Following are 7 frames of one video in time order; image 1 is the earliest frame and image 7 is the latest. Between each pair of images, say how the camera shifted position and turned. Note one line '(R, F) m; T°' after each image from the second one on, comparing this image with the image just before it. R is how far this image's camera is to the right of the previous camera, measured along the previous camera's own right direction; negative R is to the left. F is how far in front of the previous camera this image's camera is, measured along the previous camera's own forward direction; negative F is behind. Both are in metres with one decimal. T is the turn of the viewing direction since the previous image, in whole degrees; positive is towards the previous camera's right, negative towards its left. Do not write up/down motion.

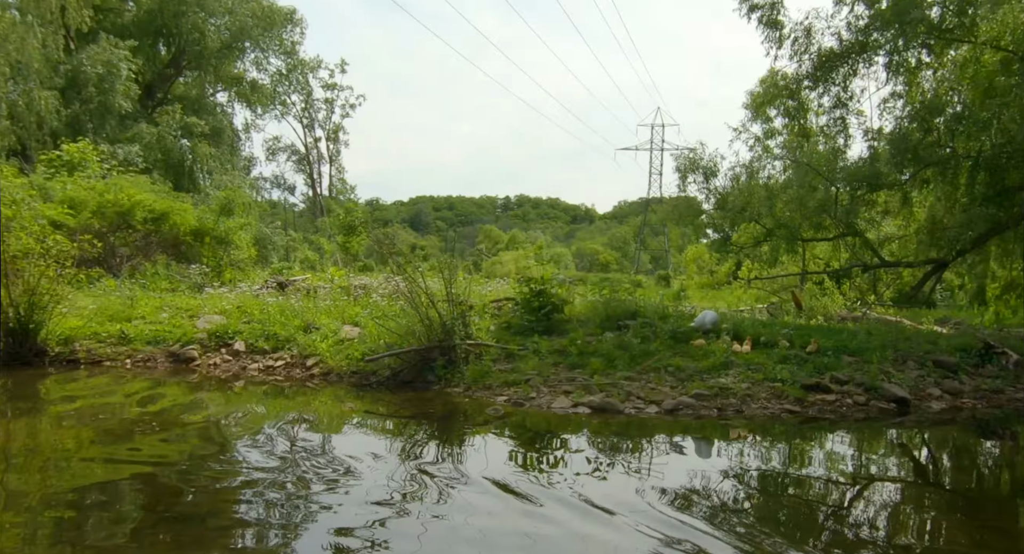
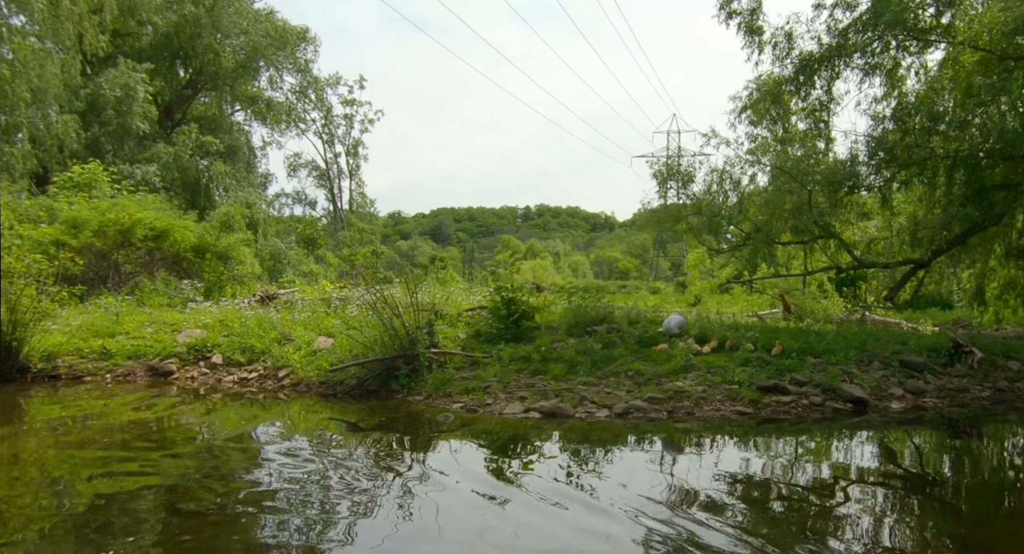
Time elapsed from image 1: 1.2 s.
(+0.6, -0.1) m; -2°
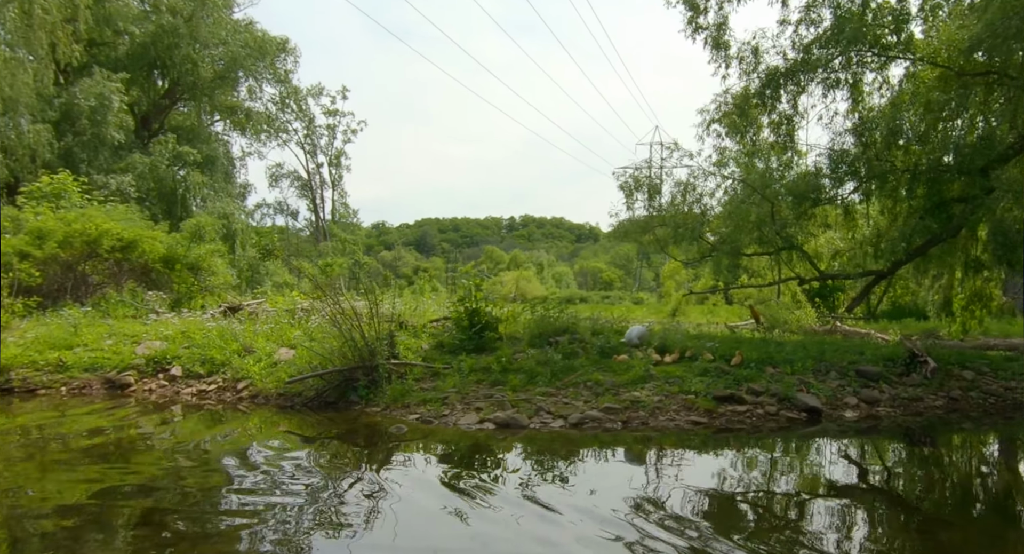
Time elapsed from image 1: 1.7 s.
(+0.2, 0.0) m; +1°
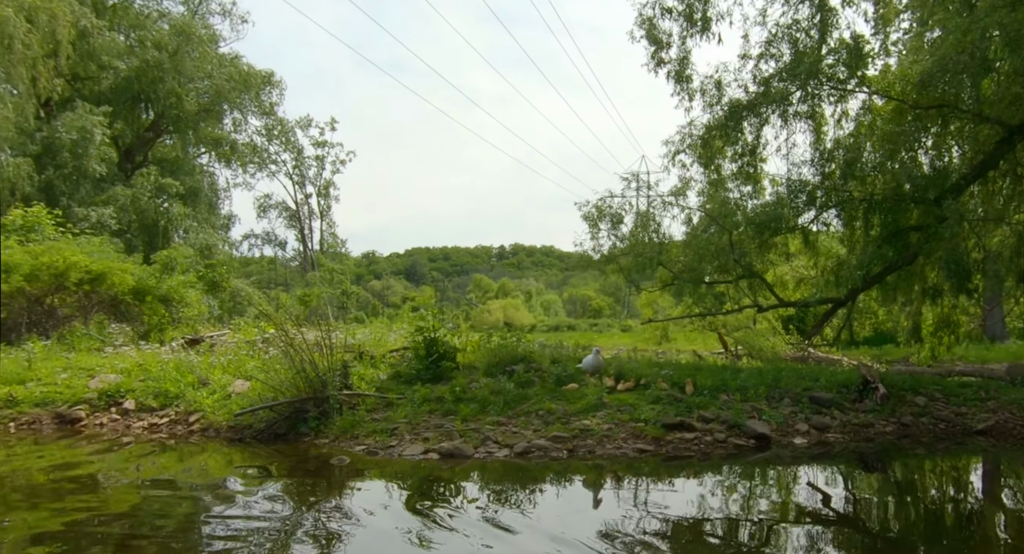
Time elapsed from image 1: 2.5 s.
(+0.4, 0.0) m; +1°
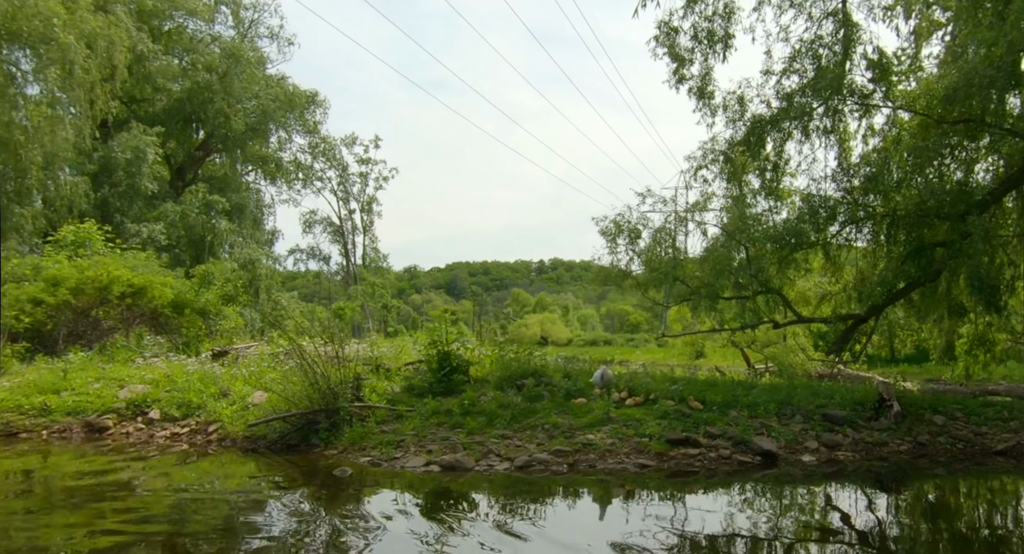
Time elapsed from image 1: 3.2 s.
(+0.3, -0.1) m; -3°
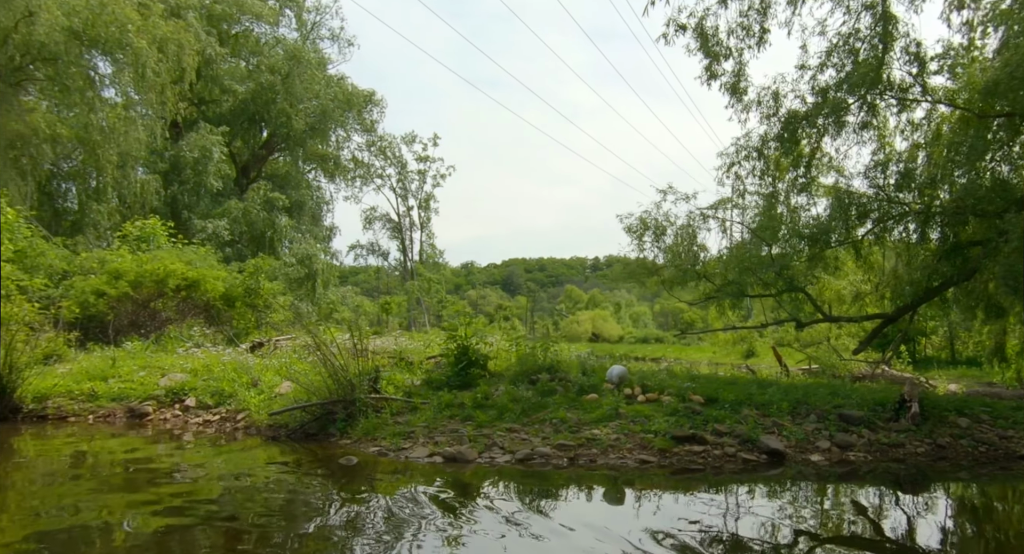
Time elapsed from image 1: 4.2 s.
(+0.5, -0.1) m; -5°
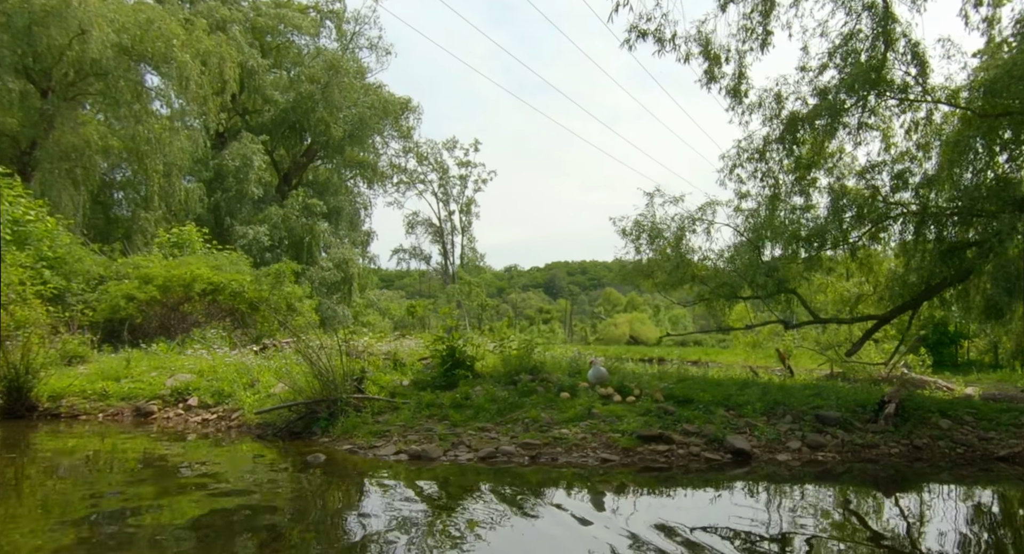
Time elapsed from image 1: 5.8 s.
(+0.7, -0.2) m; -4°
